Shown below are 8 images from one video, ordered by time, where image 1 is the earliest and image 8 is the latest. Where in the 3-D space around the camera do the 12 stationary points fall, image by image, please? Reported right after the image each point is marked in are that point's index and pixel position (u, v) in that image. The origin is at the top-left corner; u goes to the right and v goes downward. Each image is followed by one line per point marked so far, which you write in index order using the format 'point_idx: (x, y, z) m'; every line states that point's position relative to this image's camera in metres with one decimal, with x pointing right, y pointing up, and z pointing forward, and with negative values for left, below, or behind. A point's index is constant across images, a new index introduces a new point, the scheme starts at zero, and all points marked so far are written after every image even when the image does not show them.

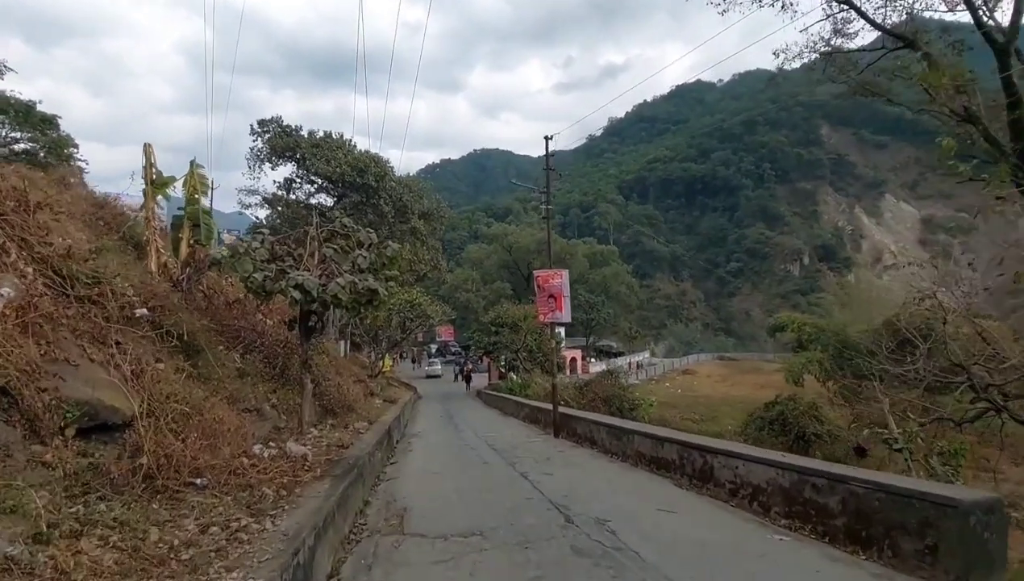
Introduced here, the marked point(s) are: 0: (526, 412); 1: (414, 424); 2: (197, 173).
0: (+0.6, -3.9, +15.4) m
1: (-3.2, -4.4, +16.4) m
2: (-5.8, +2.2, +9.2) m
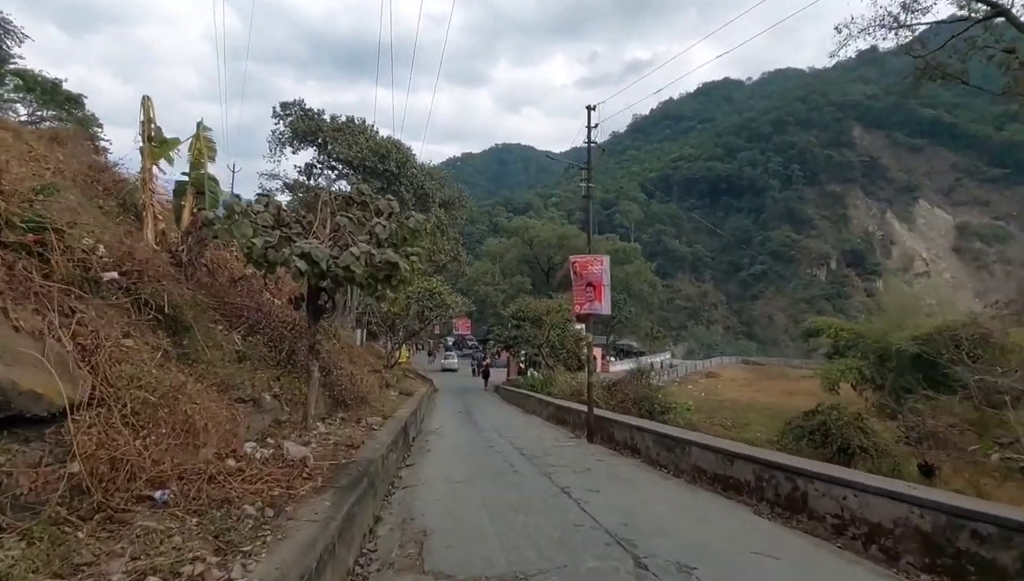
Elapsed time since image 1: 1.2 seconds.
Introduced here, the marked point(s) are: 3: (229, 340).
0: (+1.2, -3.6, +14.4) m
1: (-2.5, -4.0, +15.6) m
2: (-5.2, +2.6, +8.4) m
3: (-4.0, -0.7, +7.0) m
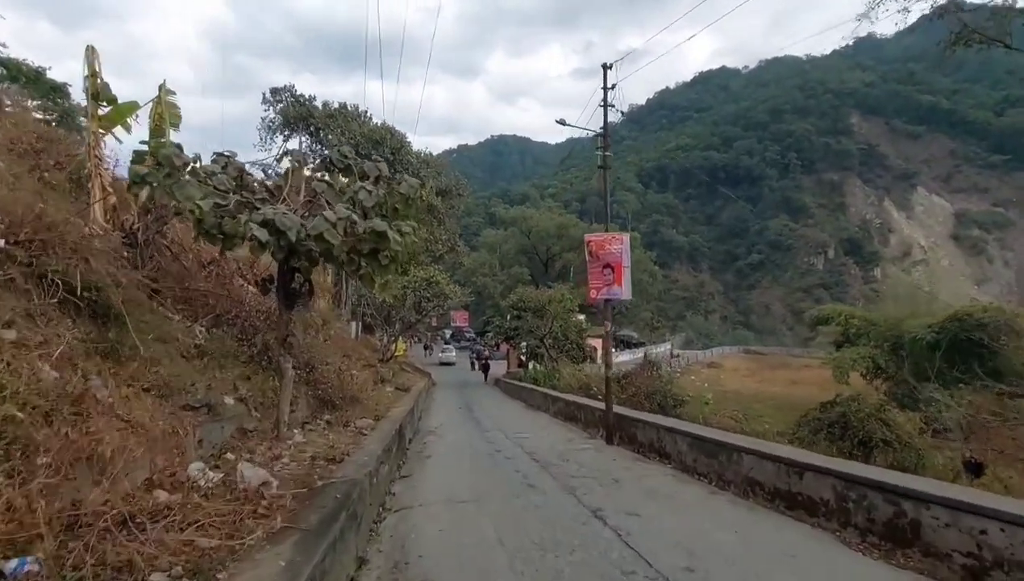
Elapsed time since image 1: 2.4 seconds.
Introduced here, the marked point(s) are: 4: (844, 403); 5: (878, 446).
0: (+1.4, -3.3, +13.4) m
1: (-2.4, -3.7, +14.6) m
2: (-5.1, +2.8, +7.3) m
3: (-3.9, -0.5, +6.0) m
4: (+11.7, -3.9, +17.5) m
5: (+11.3, -4.8, +15.5) m
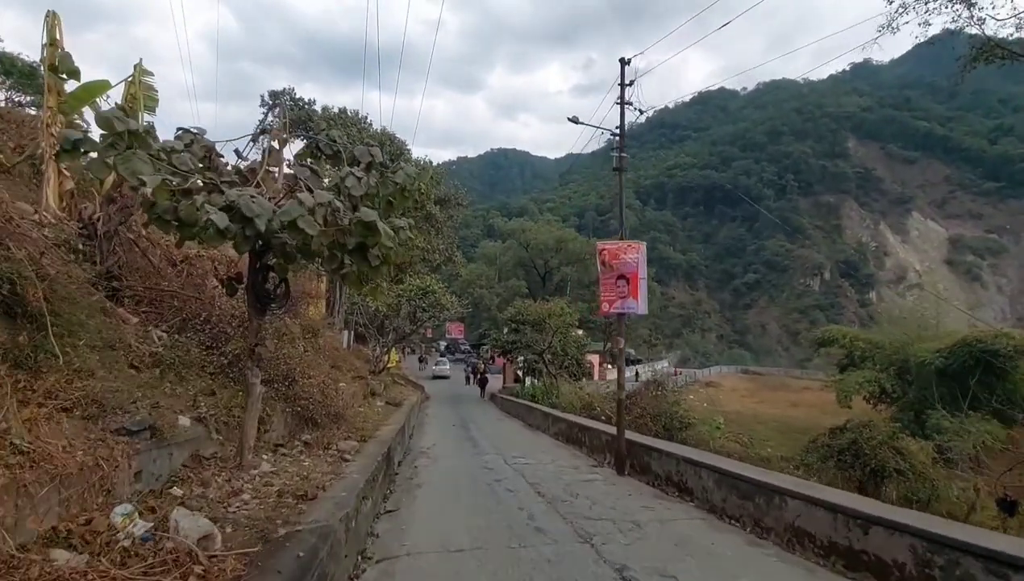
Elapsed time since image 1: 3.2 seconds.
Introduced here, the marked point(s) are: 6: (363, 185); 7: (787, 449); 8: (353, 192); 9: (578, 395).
0: (+1.3, -3.6, +12.7) m
1: (-2.5, -4.0, +13.8) m
2: (-5.0, +2.8, +6.7) m
3: (-3.8, -0.5, +5.2) m
4: (+11.5, -4.6, +16.8) m
5: (+11.2, -5.5, +14.7) m
6: (-1.3, +0.9, +4.3) m
7: (+10.9, -6.3, +19.9) m
8: (-1.3, +0.8, +4.2) m
9: (+2.2, -3.4, +16.6) m
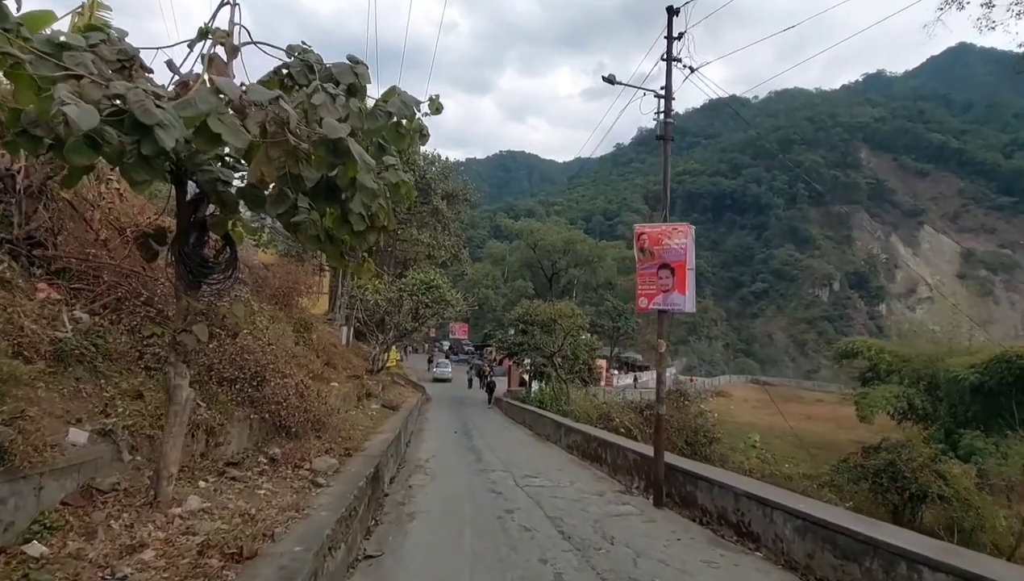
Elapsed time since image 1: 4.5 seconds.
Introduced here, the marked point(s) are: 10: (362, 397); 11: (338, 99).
0: (+1.5, -3.5, +11.5) m
1: (-2.3, -3.8, +12.6) m
2: (-4.7, +3.1, +5.6) m
3: (-3.6, -0.3, +4.1) m
4: (+11.7, -4.9, +15.5) m
5: (+11.3, -5.7, +13.4) m
6: (-1.1, +1.1, +3.2) m
7: (+11.1, -6.5, +18.6) m
8: (-1.1, +1.0, +3.0) m
9: (+2.4, -3.4, +15.4) m
10: (-4.4, -3.1, +14.7) m
11: (-1.0, +1.1, +3.2) m
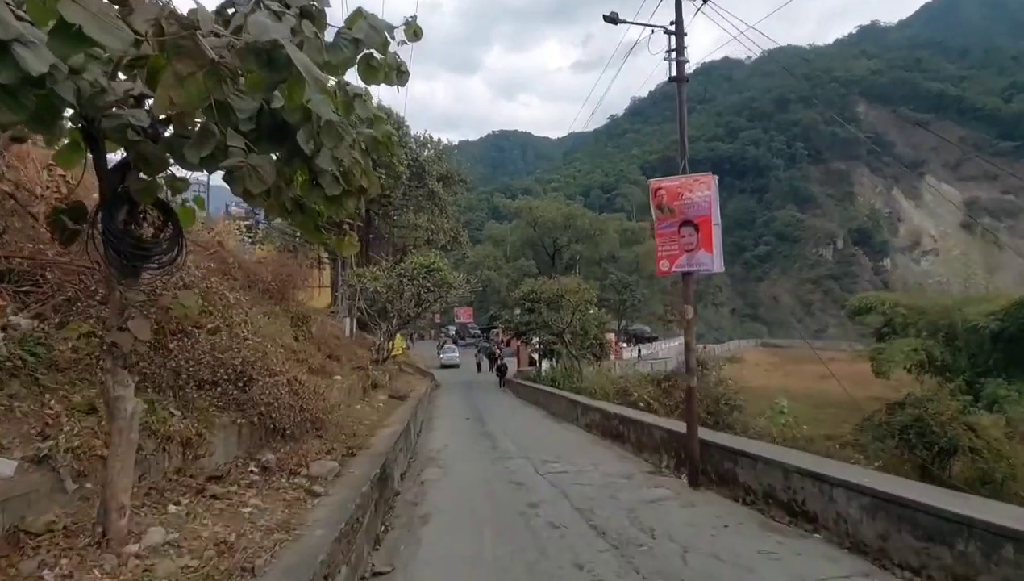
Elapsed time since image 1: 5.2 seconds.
0: (+1.8, -2.9, +11.0) m
1: (-1.9, -3.4, +12.2) m
2: (-4.8, +3.0, +4.9) m
3: (-3.6, -0.3, +3.5) m
4: (+12.1, -3.4, +15.0) m
5: (+11.8, -4.3, +13.0) m
6: (-1.1, +1.2, +2.6) m
7: (+11.6, -5.0, +18.2) m
8: (-1.1, +1.1, +2.4) m
9: (+2.7, -2.6, +14.9) m
10: (-4.1, -2.8, +14.3) m
11: (-1.1, +1.3, +2.6) m
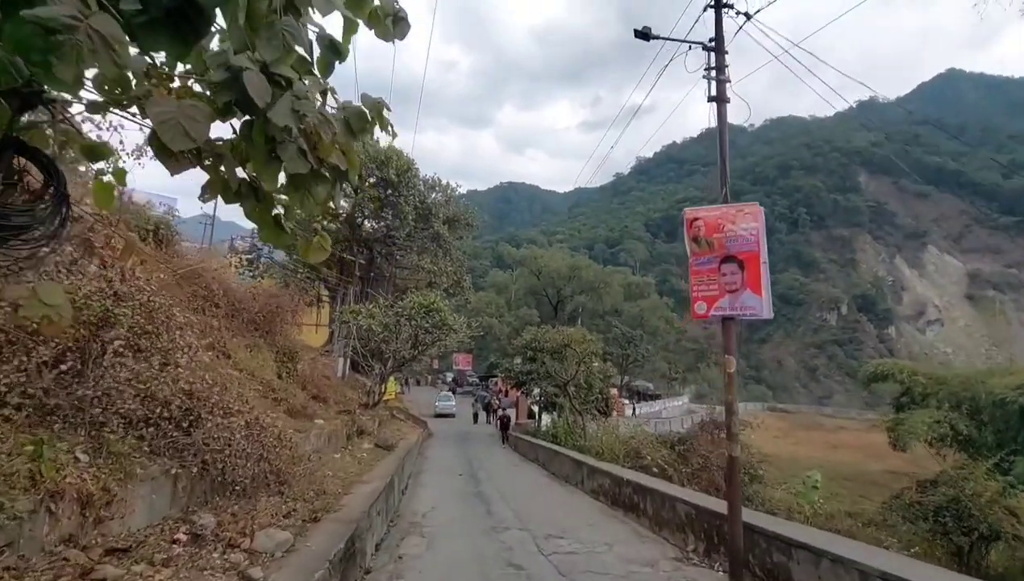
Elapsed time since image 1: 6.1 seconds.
0: (+1.7, -3.9, +9.9) m
1: (-2.0, -4.3, +11.1) m
2: (-4.6, +2.9, +4.5) m
3: (-3.5, -0.3, +2.8) m
4: (+12.0, -5.3, +13.8) m
5: (+11.6, -6.0, +11.7) m
6: (-0.9, +1.2, +1.9) m
7: (+11.5, -7.1, +16.8) m
8: (-1.0, +1.1, +1.8) m
9: (+2.7, -4.0, +13.8) m
10: (-4.1, -3.8, +13.2) m
11: (-0.9, +1.2, +1.9) m
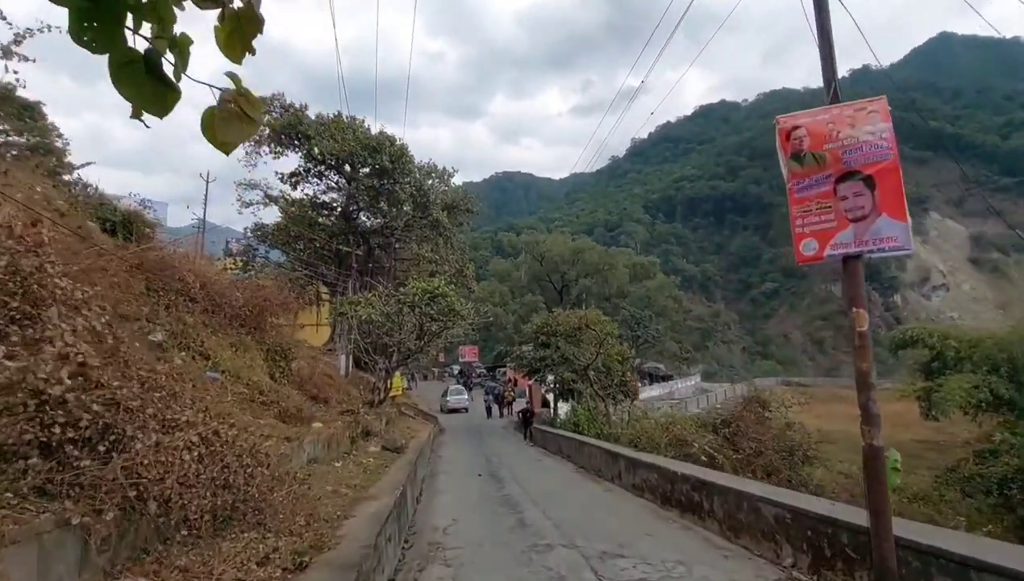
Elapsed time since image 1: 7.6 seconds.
0: (+2.2, -3.3, +8.8) m
1: (-1.5, -3.9, +10.0) m
2: (-4.5, +3.0, +3.2) m
3: (-3.2, -0.2, +1.6) m
4: (+12.6, -4.1, +12.7) m
5: (+12.2, -4.8, +10.6) m
6: (-0.8, +1.4, +0.7) m
7: (+12.1, -5.9, +15.7) m
8: (-0.8, +1.3, +0.6) m
9: (+3.2, -3.3, +12.7) m
10: (-3.6, -3.5, +12.1) m
11: (-0.7, +1.5, +0.7) m
